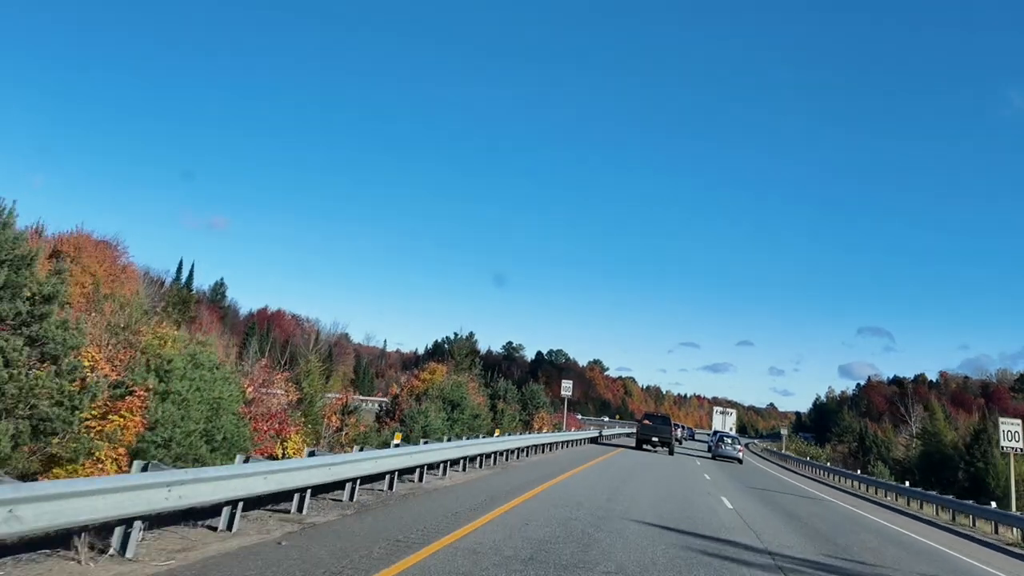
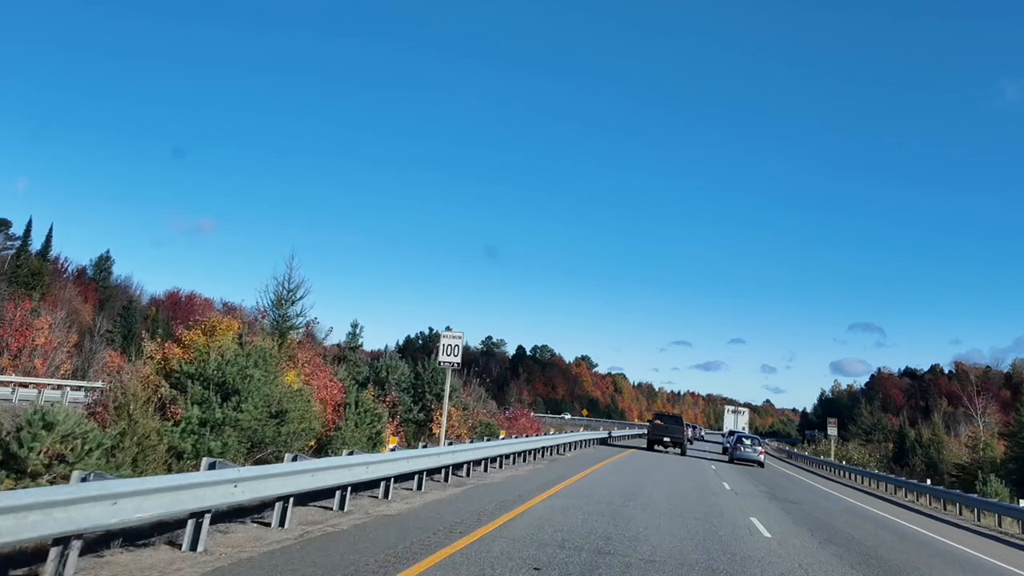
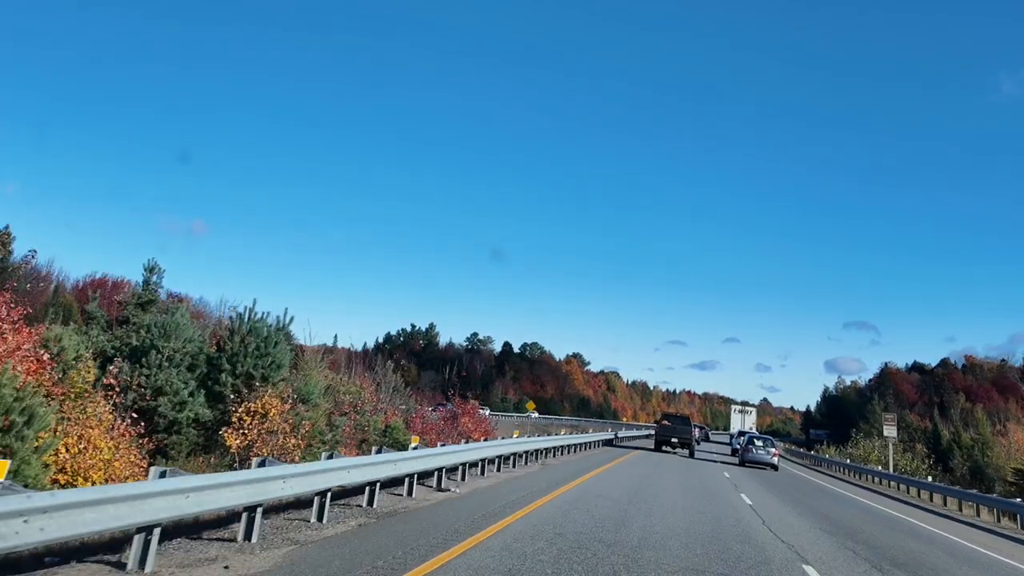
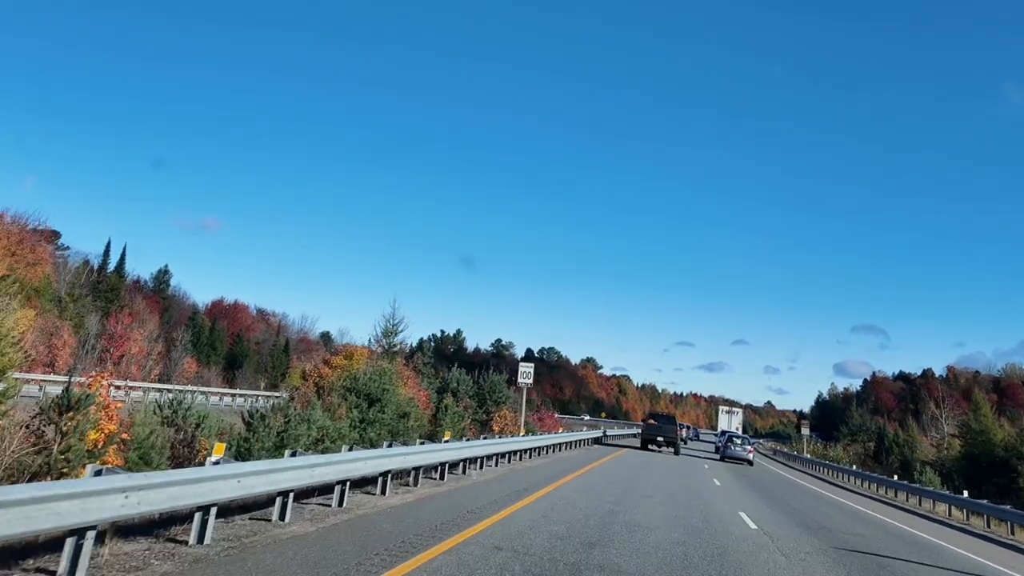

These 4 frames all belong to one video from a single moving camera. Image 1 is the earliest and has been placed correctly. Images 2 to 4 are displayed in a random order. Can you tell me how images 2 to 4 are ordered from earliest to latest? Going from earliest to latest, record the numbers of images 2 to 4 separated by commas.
4, 2, 3
